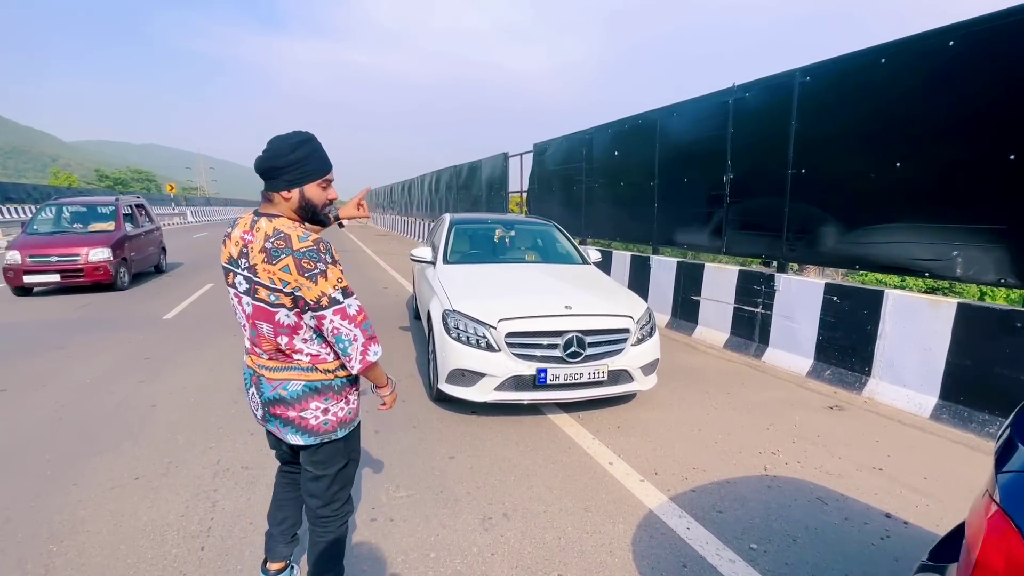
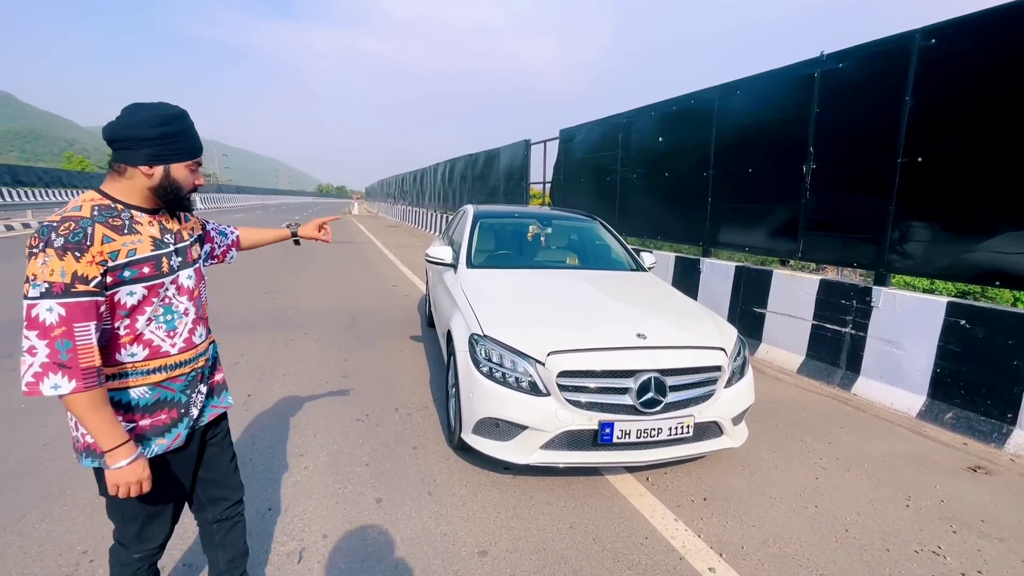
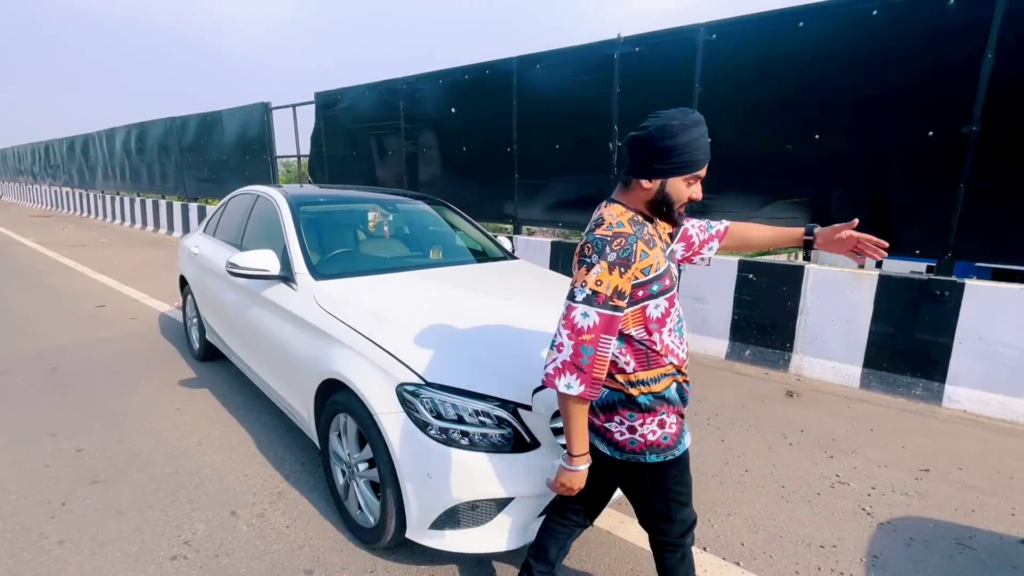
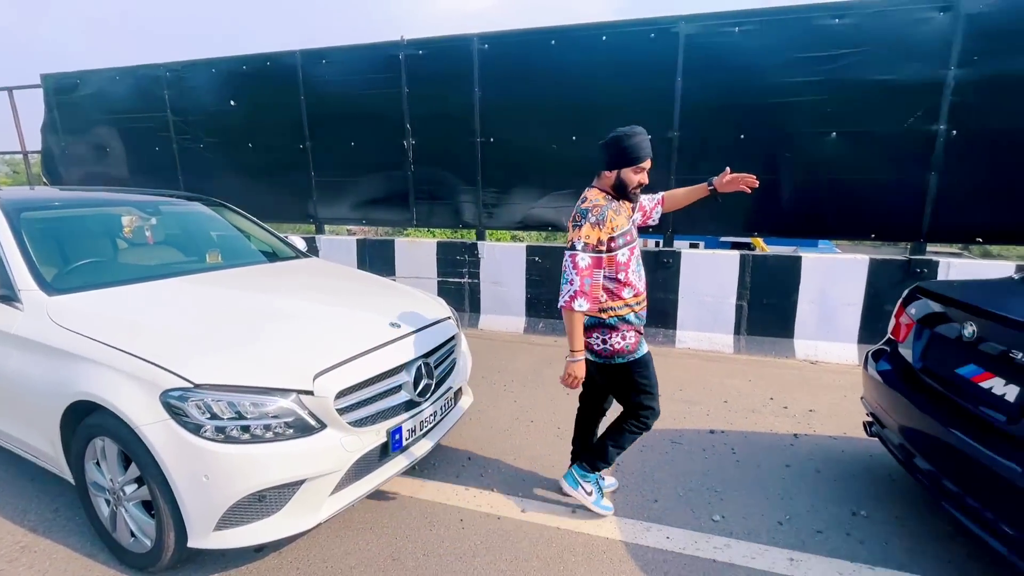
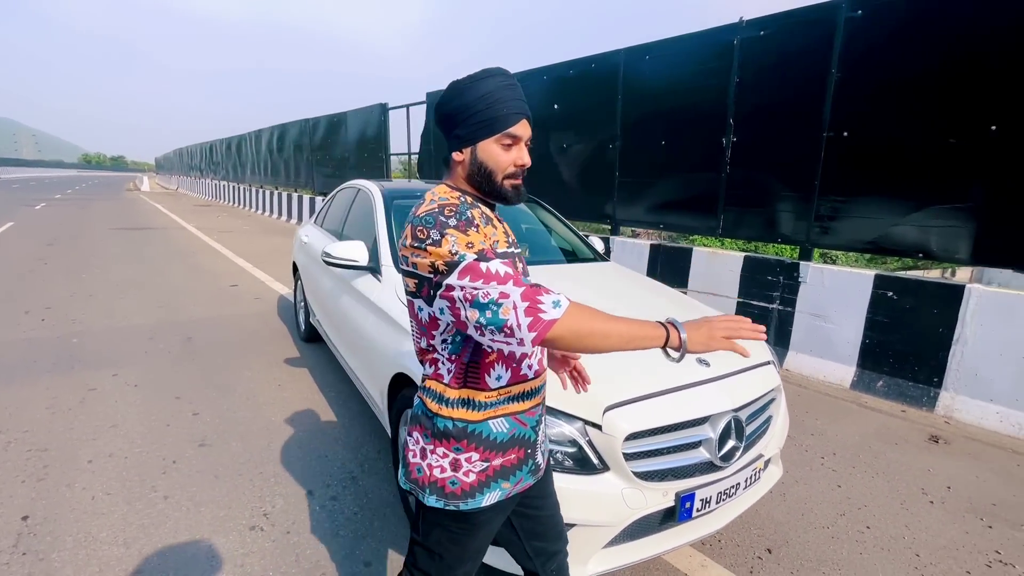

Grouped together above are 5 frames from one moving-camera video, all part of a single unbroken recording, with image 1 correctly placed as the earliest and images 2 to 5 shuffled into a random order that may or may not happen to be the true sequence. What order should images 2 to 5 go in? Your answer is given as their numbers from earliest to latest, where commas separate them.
2, 5, 3, 4
